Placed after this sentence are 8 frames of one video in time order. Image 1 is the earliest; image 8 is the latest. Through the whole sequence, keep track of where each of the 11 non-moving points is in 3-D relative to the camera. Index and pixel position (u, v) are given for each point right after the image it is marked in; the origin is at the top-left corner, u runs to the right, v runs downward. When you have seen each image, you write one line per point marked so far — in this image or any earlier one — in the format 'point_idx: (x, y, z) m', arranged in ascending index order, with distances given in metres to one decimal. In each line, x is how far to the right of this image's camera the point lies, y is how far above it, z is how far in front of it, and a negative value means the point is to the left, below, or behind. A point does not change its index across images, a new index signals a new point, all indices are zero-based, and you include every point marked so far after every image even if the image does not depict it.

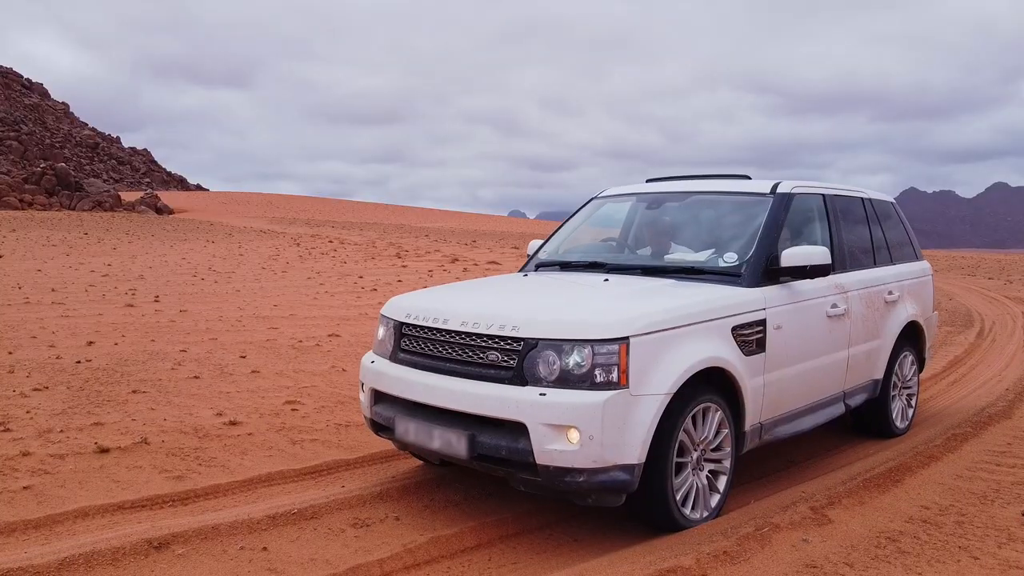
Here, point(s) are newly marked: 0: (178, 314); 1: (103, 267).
0: (-2.2, 0.0, +6.3) m
1: (-3.7, +0.2, +8.2) m
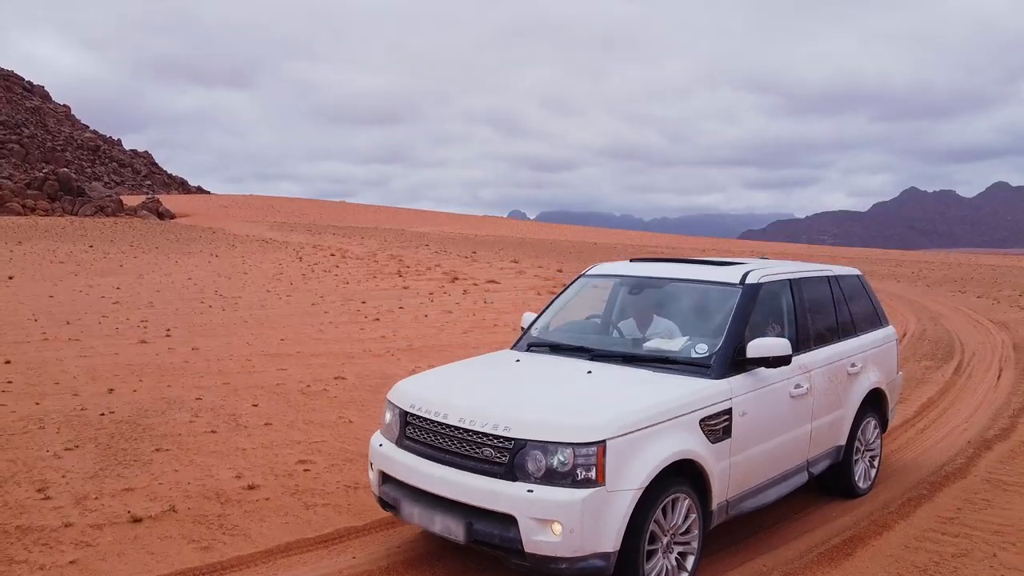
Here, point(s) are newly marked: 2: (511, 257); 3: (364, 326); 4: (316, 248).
0: (-2.3, -0.2, +6.5) m
1: (-3.7, 0.0, +8.4) m
2: (0.0, +0.5, +15.9) m
3: (-1.2, -0.1, +7.6) m
4: (-3.9, +0.8, +17.9) m
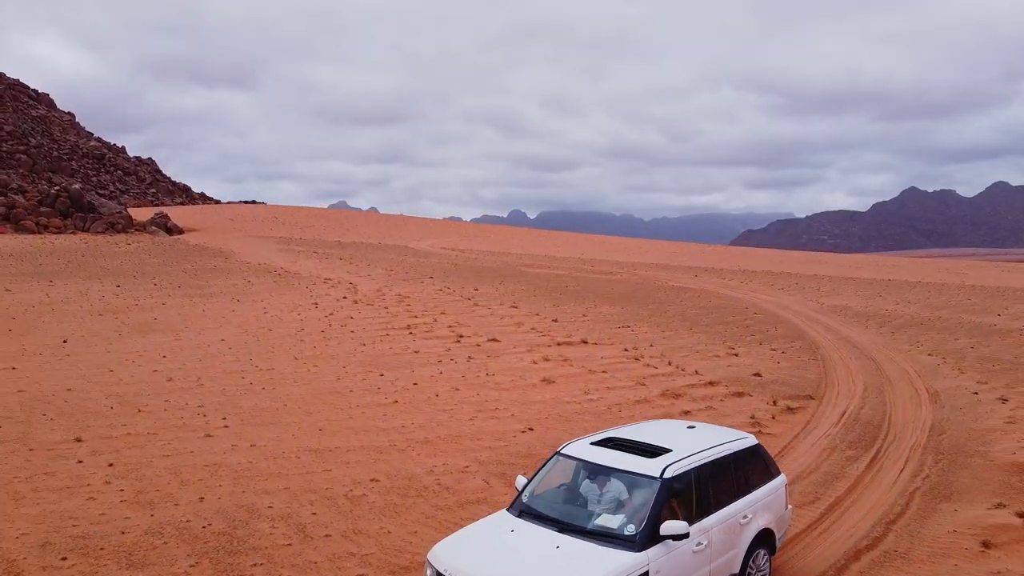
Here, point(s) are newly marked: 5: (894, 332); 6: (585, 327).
0: (-2.3, -0.9, +7.6) m
1: (-3.7, -0.7, +9.5) m
2: (0.0, -0.1, +17.0) m
3: (-1.2, -0.8, +8.7) m
4: (-3.9, +0.1, +19.0) m
5: (+5.6, -0.6, +13.3) m
6: (+1.0, -0.5, +12.5) m
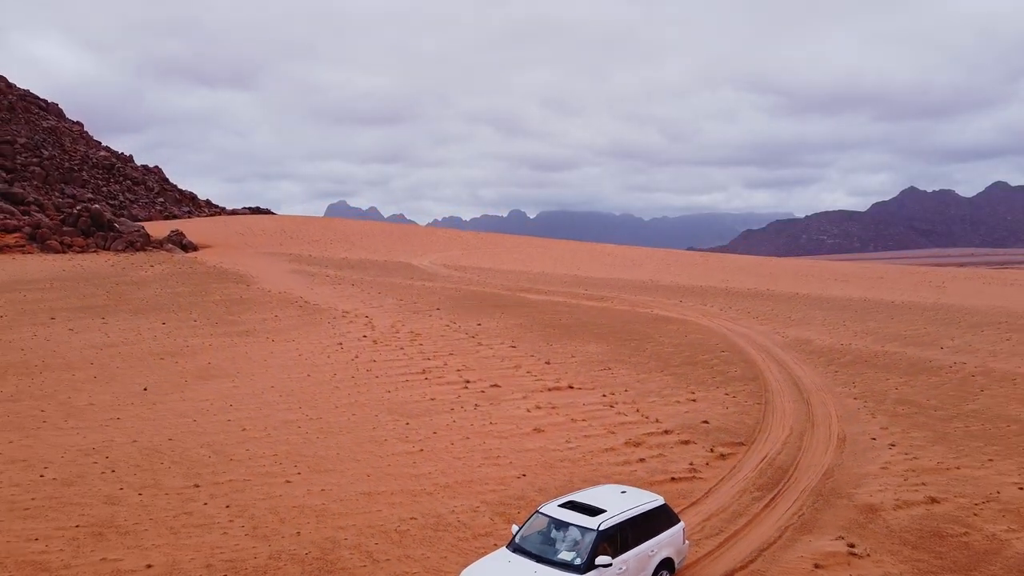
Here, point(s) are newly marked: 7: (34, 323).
0: (-2.3, -1.7, +9.9) m
1: (-3.7, -1.5, +11.7) m
2: (0.0, -0.9, +19.3) m
3: (-1.3, -1.6, +10.9) m
4: (-3.9, -0.7, +21.3) m
5: (+5.6, -1.4, +15.6) m
6: (+1.0, -1.3, +14.7) m
7: (-9.9, -0.7, +18.8) m
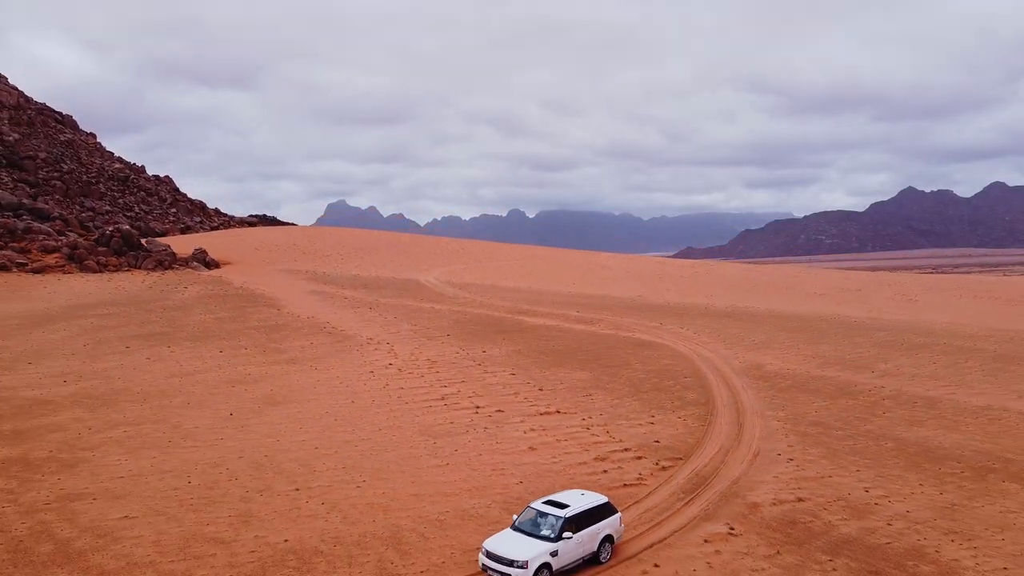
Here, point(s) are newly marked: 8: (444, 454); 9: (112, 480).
0: (-2.3, -2.5, +13.6) m
1: (-3.7, -2.4, +15.5) m
2: (0.0, -1.8, +23.0) m
3: (-1.3, -2.5, +14.7) m
4: (-3.9, -1.6, +25.0) m
5: (+5.6, -2.3, +19.3) m
6: (+1.0, -2.2, +18.5) m
7: (-9.9, -1.6, +22.5) m
8: (-1.0, -2.5, +13.9) m
9: (-5.3, -2.6, +12.2) m
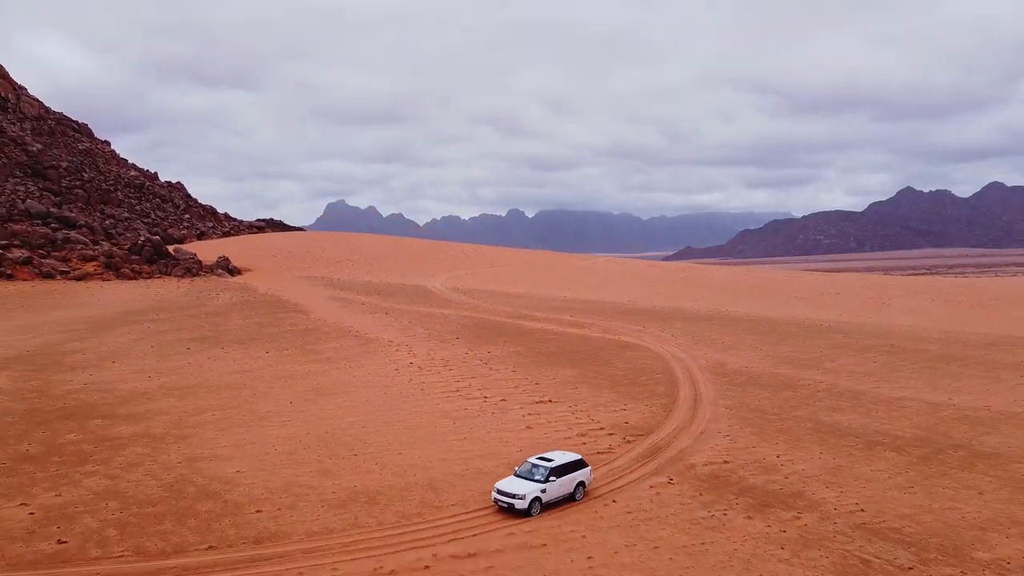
0: (-2.2, -2.9, +17.9) m
1: (-3.7, -2.7, +19.7) m
2: (0.0, -2.1, +27.3) m
3: (-1.2, -2.8, +18.9) m
4: (-3.8, -1.9, +29.2) m
5: (+5.6, -2.6, +23.6) m
6: (+1.0, -2.5, +22.7) m
7: (-9.8, -1.9, +26.7) m
8: (-1.0, -2.9, +18.2) m
9: (-5.3, -2.9, +16.4) m
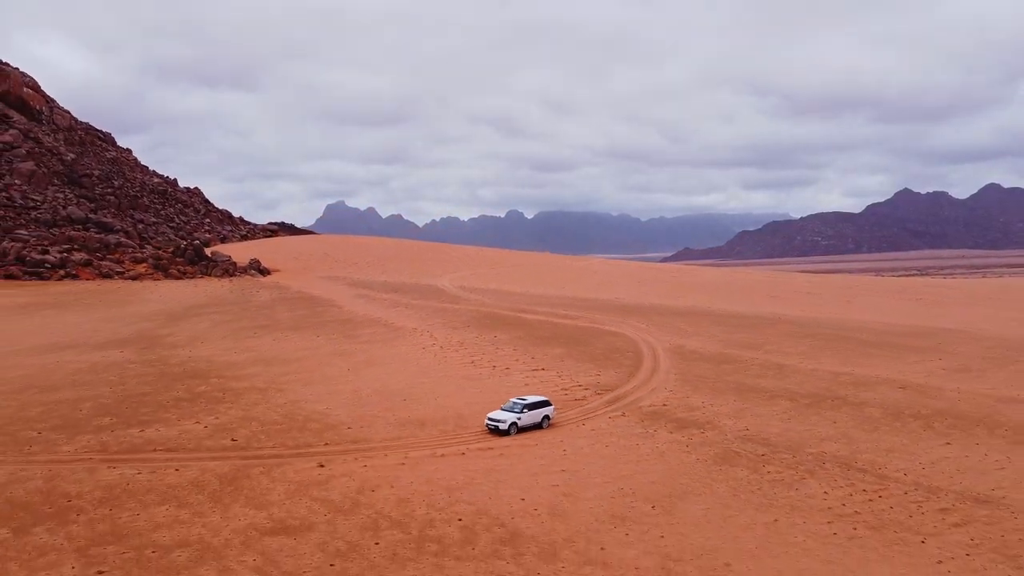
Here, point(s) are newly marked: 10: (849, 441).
0: (-2.2, -2.7, +24.7) m
1: (-3.6, -2.6, +26.6) m
2: (+0.1, -2.0, +34.1) m
3: (-1.2, -2.7, +25.8) m
4: (-3.8, -1.8, +36.1) m
5: (+5.7, -2.5, +30.4) m
6: (+1.1, -2.4, +29.6) m
7: (-9.8, -1.8, +33.6) m
8: (-0.9, -2.7, +25.0) m
9: (-5.2, -2.8, +23.3) m
10: (+7.2, -3.3, +19.3) m
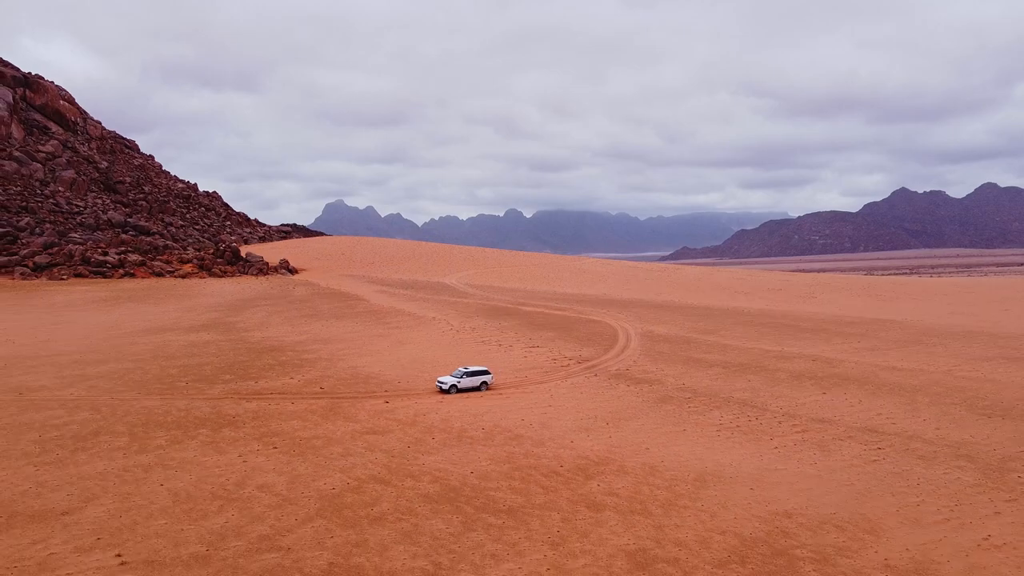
0: (-2.1, -2.6, +32.7) m
1: (-3.5, -2.4, +34.6) m
2: (+0.1, -1.8, +42.1) m
3: (-1.1, -2.5, +33.8) m
4: (-3.7, -1.6, +44.1) m
5: (+5.8, -2.3, +38.4) m
6: (+1.2, -2.2, +37.6) m
7: (-9.7, -1.6, +41.6) m
8: (-0.9, -2.6, +33.0) m
9: (-5.2, -2.6, +31.3) m
10: (+7.3, -3.1, +27.3) m
